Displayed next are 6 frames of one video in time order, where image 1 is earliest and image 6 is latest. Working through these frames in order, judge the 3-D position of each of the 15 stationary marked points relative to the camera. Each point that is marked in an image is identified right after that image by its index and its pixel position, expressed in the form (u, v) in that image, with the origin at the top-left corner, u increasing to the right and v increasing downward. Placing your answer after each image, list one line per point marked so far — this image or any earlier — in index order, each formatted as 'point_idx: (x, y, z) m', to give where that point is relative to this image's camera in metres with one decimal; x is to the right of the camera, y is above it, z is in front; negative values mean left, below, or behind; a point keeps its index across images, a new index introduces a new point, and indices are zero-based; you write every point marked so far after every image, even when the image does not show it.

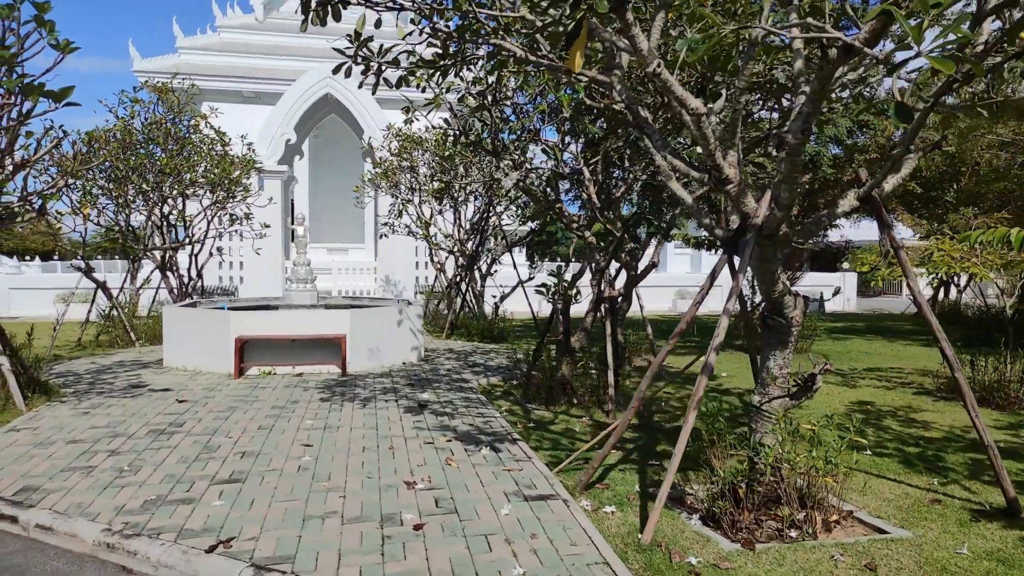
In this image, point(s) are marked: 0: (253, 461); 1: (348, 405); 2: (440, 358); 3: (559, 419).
0: (-1.7, -1.1, +4.8) m
1: (-1.4, -1.0, +6.6) m
2: (-1.0, -0.9, +9.8) m
3: (+0.4, -1.1, +6.4) m
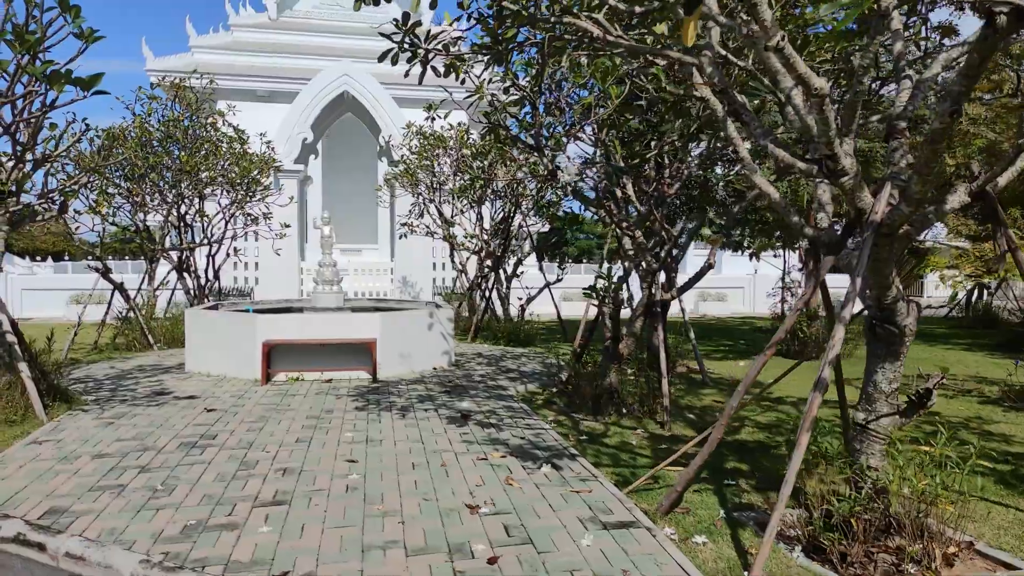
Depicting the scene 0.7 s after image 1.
0: (-1.3, -1.1, +4.4) m
1: (-1.0, -1.1, +6.2) m
2: (-0.5, -1.0, +9.4) m
3: (+0.8, -1.2, +6.0) m
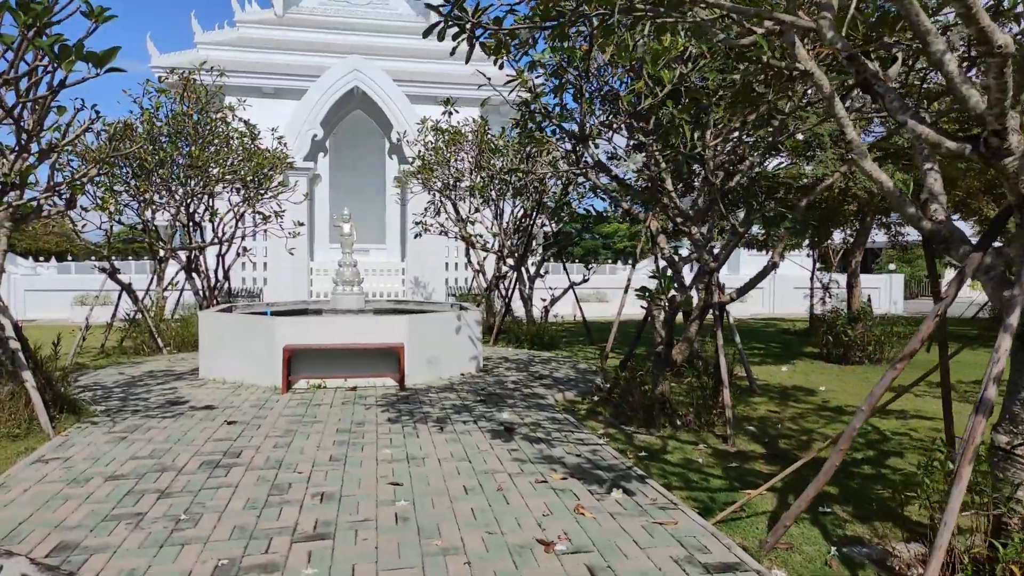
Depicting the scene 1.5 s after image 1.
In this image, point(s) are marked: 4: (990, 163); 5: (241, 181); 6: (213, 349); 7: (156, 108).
0: (-0.9, -1.1, +3.9) m
1: (-0.7, -1.1, +5.7) m
2: (-0.1, -1.0, +8.9) m
3: (+1.2, -1.2, +5.5) m
4: (+1.8, +0.5, +2.7) m
5: (-4.7, +1.8, +12.9) m
6: (-3.2, -0.7, +8.0) m
7: (-5.7, +2.9, +11.9) m
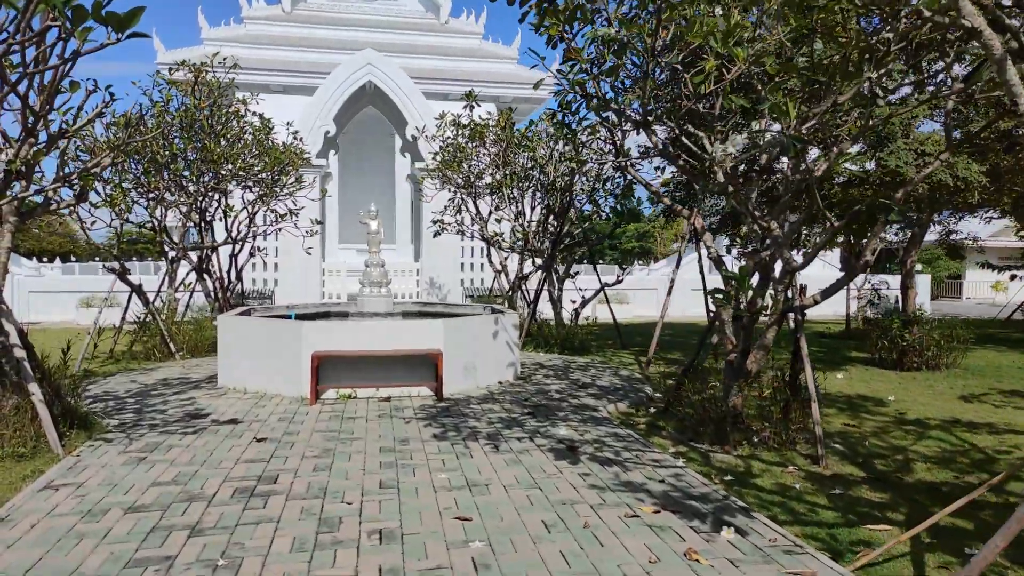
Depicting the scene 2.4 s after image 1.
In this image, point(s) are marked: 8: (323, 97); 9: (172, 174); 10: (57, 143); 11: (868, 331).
0: (-0.5, -1.2, +3.3) m
1: (-0.3, -1.1, +5.1) m
2: (+0.3, -1.0, +8.3) m
3: (+1.6, -1.2, +4.9) m
4: (+2.2, +0.4, +2.1) m
5: (-4.3, +1.8, +12.3) m
6: (-2.8, -0.7, +7.4) m
7: (-5.3, +2.9, +11.3) m
8: (-4.2, +4.2, +16.5) m
9: (-5.2, +1.7, +11.3) m
10: (-3.1, +1.0, +5.1) m
11: (+5.2, -0.6, +10.7) m
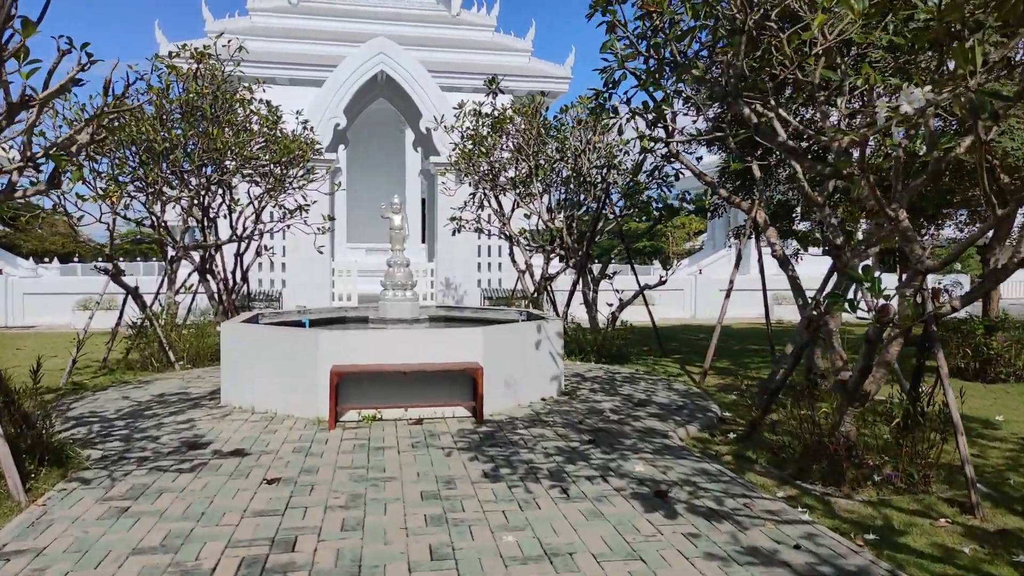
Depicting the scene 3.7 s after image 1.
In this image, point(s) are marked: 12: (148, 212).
0: (-0.1, -1.2, +2.3) m
1: (+0.1, -1.1, +4.1) m
2: (+0.7, -1.0, +7.3) m
3: (+2.0, -1.2, +3.9) m
4: (+2.6, +0.4, +1.1) m
5: (-3.8, +1.8, +11.3) m
6: (-2.4, -0.7, +6.4) m
7: (-4.8, +2.8, +10.4) m
8: (-3.7, +4.2, +15.5) m
9: (-4.8, +1.7, +10.4) m
10: (-2.7, +1.0, +4.1) m
11: (+5.6, -0.6, +9.7) m
12: (-5.3, +1.1, +10.8) m
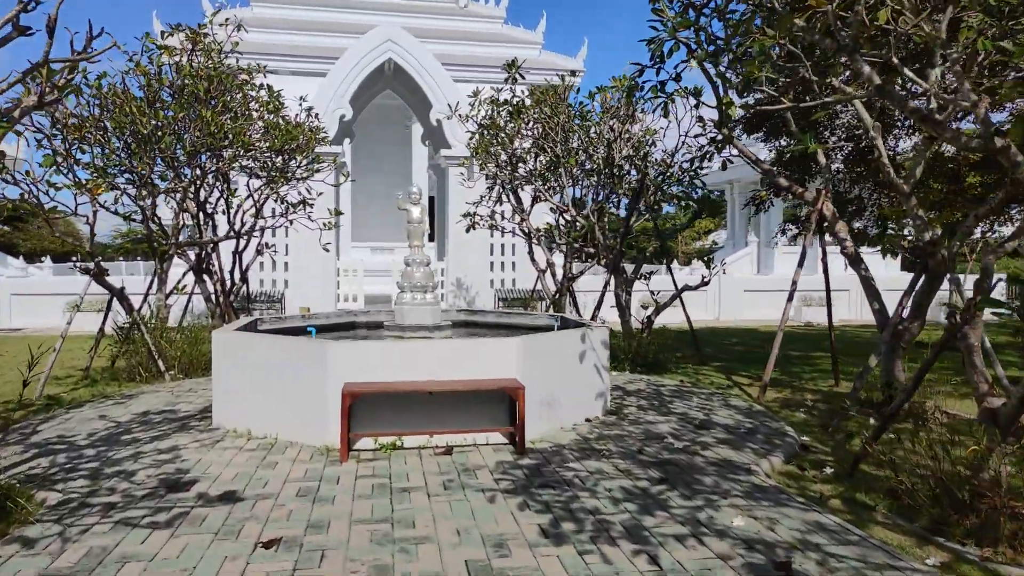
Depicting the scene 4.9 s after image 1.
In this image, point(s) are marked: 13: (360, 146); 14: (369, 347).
0: (+0.2, -1.2, +1.3) m
1: (+0.5, -1.1, +3.1) m
2: (+1.0, -1.0, +6.3) m
3: (+2.3, -1.2, +2.9) m
4: (+2.9, +0.4, +0.1) m
5: (-3.5, +1.8, +10.3) m
6: (-2.0, -0.7, +5.4) m
7: (-4.5, +2.8, +9.4) m
8: (-3.4, +4.2, +14.5) m
9: (-4.4, +1.7, +9.4) m
10: (-2.4, +0.9, +3.1) m
11: (+5.9, -0.7, +8.7) m
12: (-5.0, +1.1, +9.8) m
13: (-3.9, +3.7, +19.7) m
14: (-0.9, -0.4, +4.9) m
